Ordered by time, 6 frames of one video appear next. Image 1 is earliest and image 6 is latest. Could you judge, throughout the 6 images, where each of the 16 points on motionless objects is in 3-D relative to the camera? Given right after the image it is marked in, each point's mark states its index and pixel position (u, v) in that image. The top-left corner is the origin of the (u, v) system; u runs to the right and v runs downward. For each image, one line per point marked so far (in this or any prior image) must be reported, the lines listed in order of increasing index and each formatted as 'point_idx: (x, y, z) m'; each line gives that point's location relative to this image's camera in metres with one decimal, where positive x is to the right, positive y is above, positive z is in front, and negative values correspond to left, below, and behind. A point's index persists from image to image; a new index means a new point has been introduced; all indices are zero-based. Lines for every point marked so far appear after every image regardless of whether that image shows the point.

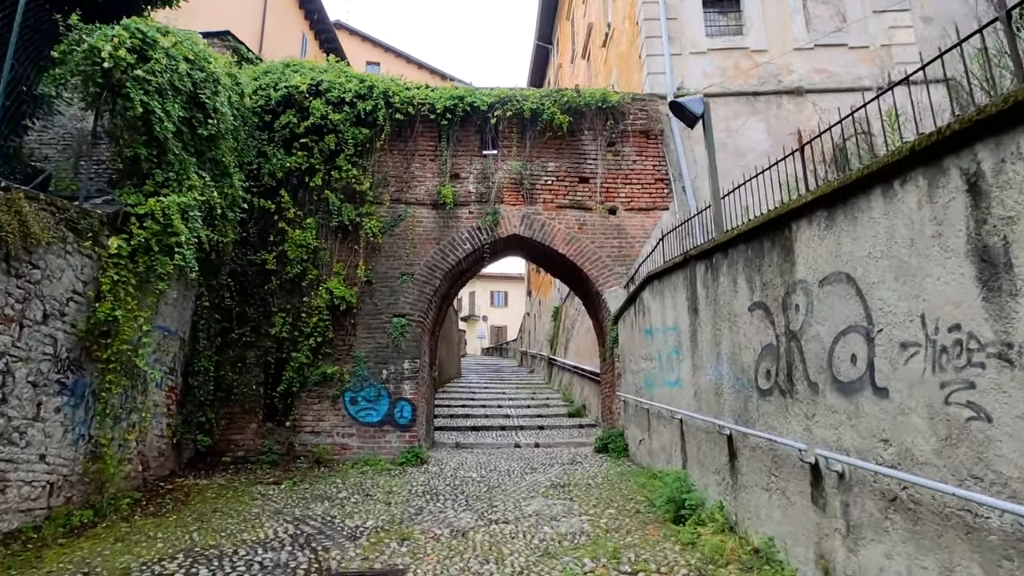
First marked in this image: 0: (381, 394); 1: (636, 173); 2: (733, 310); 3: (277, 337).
0: (-1.5, -1.2, +8.1) m
1: (+1.6, +1.5, +9.3) m
2: (+1.4, -0.1, +4.4) m
3: (-2.7, -0.6, +8.0) m
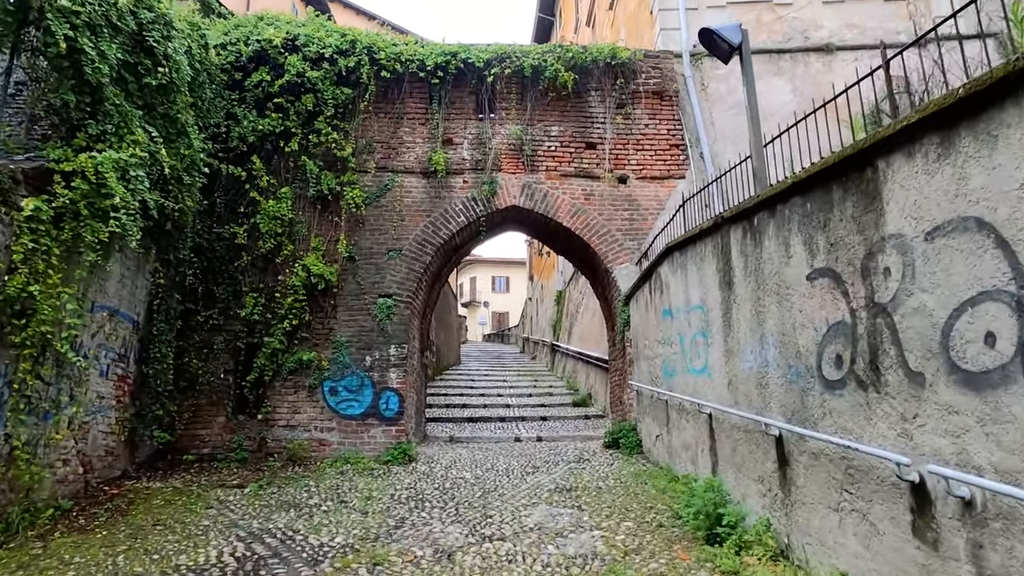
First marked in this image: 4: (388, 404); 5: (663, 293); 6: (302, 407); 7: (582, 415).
0: (-1.5, -1.0, +7.2) m
1: (+1.6, +1.8, +8.4) m
2: (+1.4, 0.0, +3.5) m
3: (-2.7, -0.3, +7.2) m
4: (-1.3, -1.2, +7.2) m
5: (+1.3, 0.0, +6.0) m
6: (-2.1, -1.2, +7.1) m
7: (+1.0, -1.8, +10.0) m
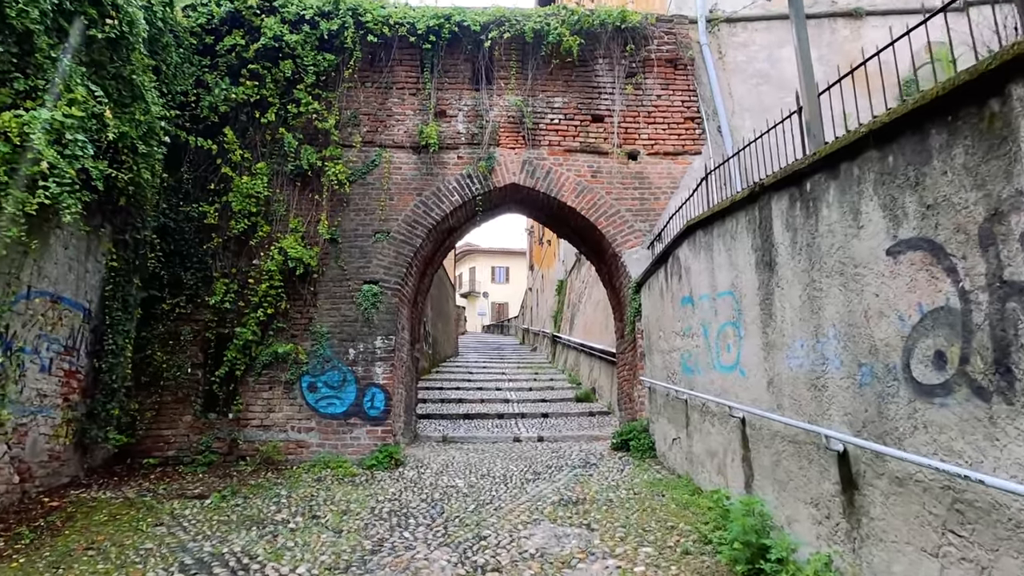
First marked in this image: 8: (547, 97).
0: (-1.5, -0.9, +6.5) m
1: (+1.6, +1.9, +7.6) m
2: (+1.3, +0.1, +2.8) m
3: (-2.7, -0.2, +6.4) m
4: (-1.3, -1.0, +6.5) m
5: (+1.3, +0.1, +5.3) m
6: (-2.1, -1.1, +6.4) m
7: (+1.0, -1.6, +9.3) m
8: (+0.4, +2.1, +7.6) m
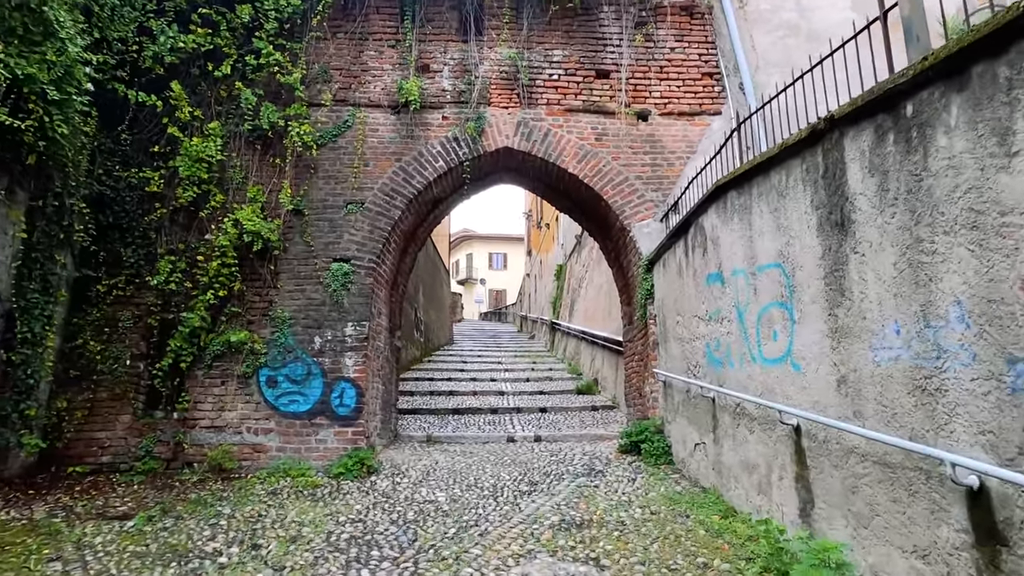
0: (-1.6, -0.7, +5.6) m
1: (+1.5, +2.1, +6.7) m
2: (+1.3, +0.2, +1.9) m
3: (-2.8, 0.0, +5.5) m
4: (-1.4, -0.9, +5.6) m
5: (+1.2, +0.2, +4.3) m
6: (-2.2, -0.9, +5.5) m
7: (+0.9, -1.4, +8.4) m
8: (+0.3, +2.3, +6.7) m
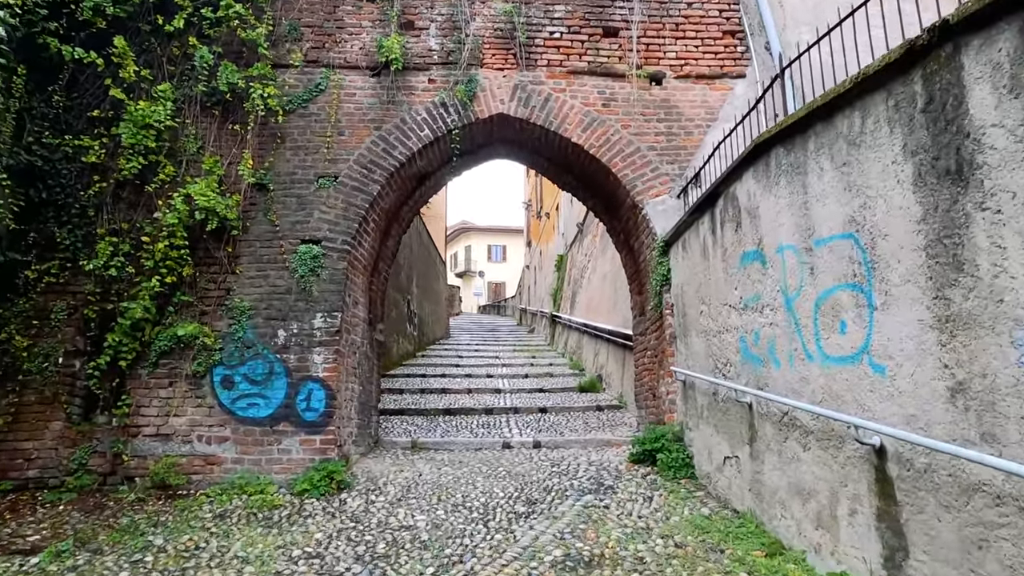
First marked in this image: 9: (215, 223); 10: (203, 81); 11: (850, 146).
0: (-1.6, -0.6, +4.9) m
1: (+1.5, +2.2, +5.9) m
2: (+1.3, +0.3, +1.1) m
3: (-2.8, +0.1, +4.8) m
4: (-1.4, -0.8, +4.8) m
5: (+1.2, +0.3, +3.6) m
6: (-2.2, -0.8, +4.8) m
7: (+0.9, -1.3, +7.6) m
8: (+0.3, +2.4, +5.9) m
9: (-2.1, +0.5, +4.9) m
10: (-2.3, +1.5, +5.3) m
11: (+1.2, +0.5, +2.5) m
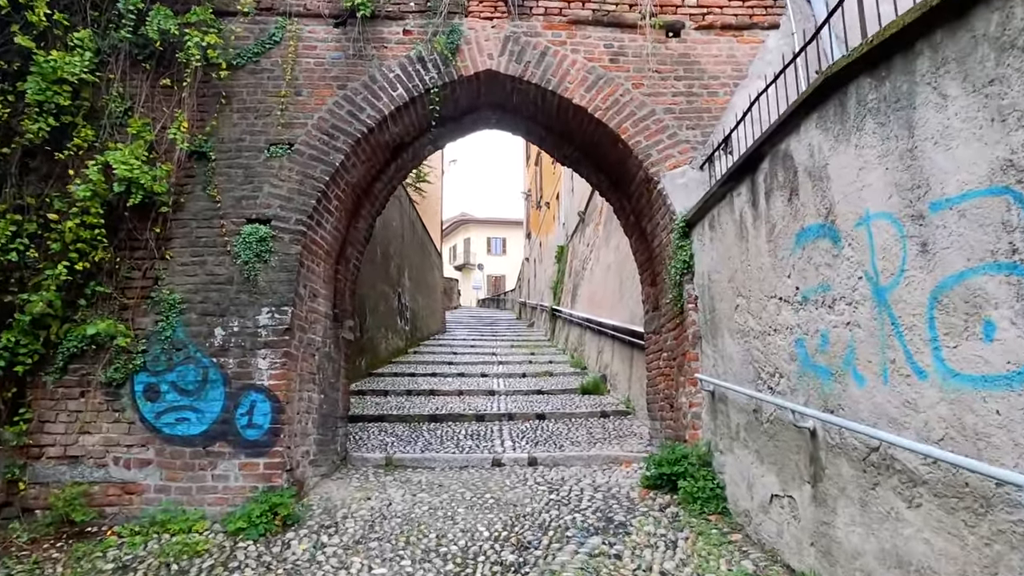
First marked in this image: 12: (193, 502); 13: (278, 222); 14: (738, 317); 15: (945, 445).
0: (-1.7, -0.5, +4.0) m
1: (+1.4, +2.3, +5.0) m
2: (+1.2, +0.3, +0.2) m
3: (-2.9, +0.1, +3.9) m
4: (-1.4, -0.7, +4.0) m
5: (+1.1, +0.4, +2.7) m
6: (-2.3, -0.7, +3.9) m
7: (+0.8, -1.2, +6.8) m
8: (+0.2, +2.4, +5.0) m
9: (-2.1, +0.5, +4.1) m
10: (-2.3, +1.6, +4.4) m
11: (+1.2, +0.6, +1.7) m
12: (-1.7, -1.2, +3.8) m
13: (-1.4, +0.4, +4.3) m
14: (+1.1, -0.1, +3.4) m
15: (+1.1, -0.4, +1.8) m
